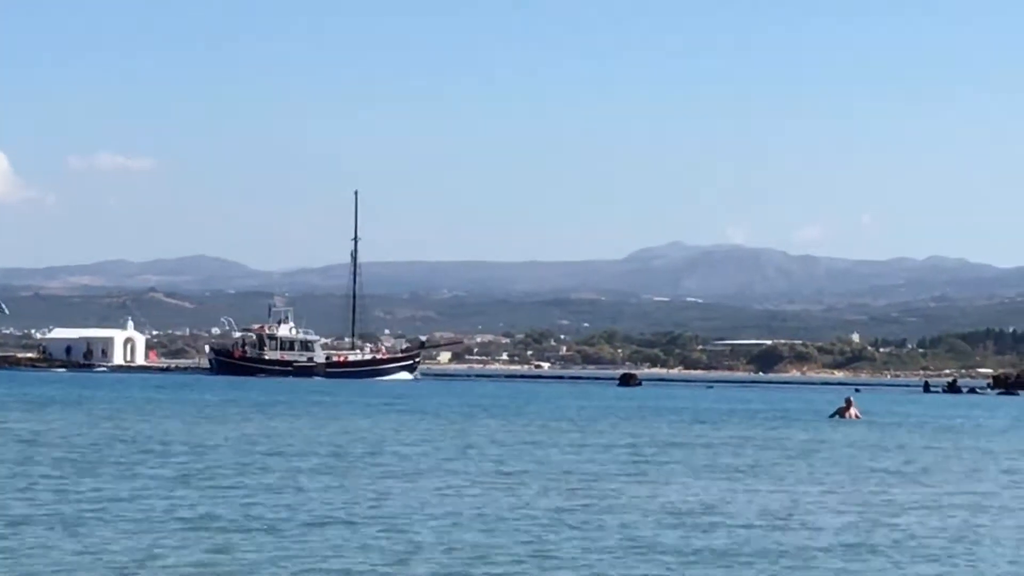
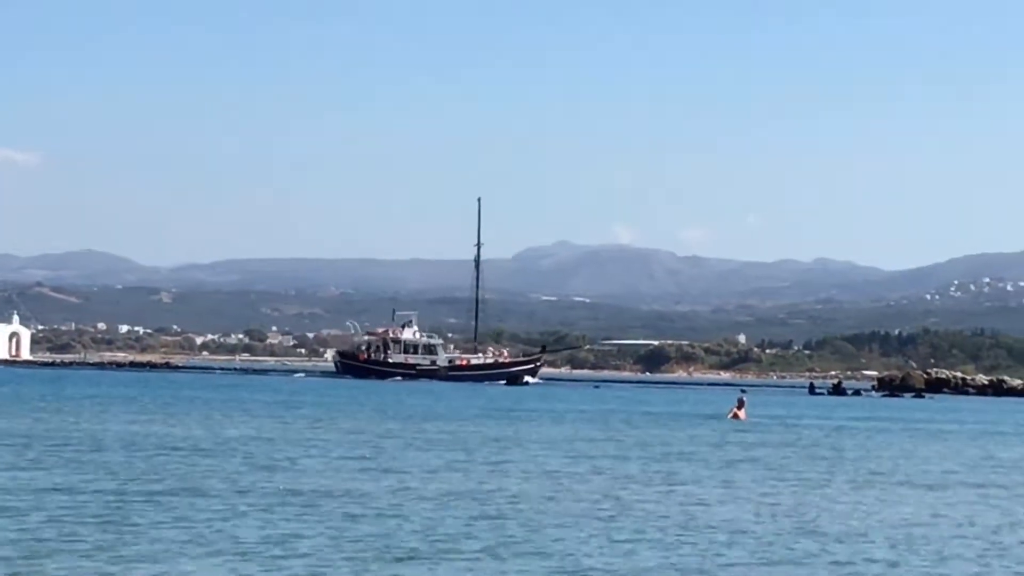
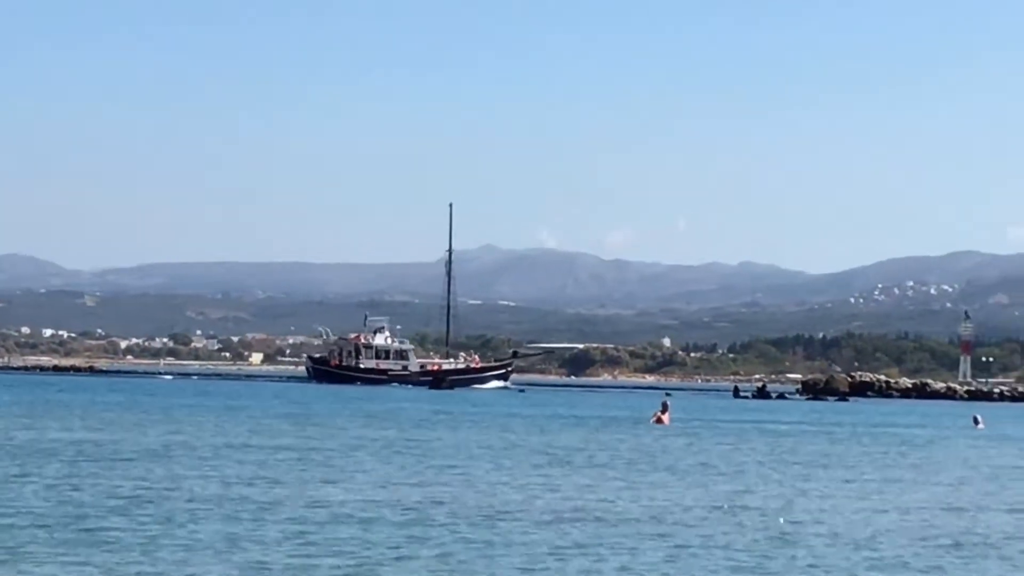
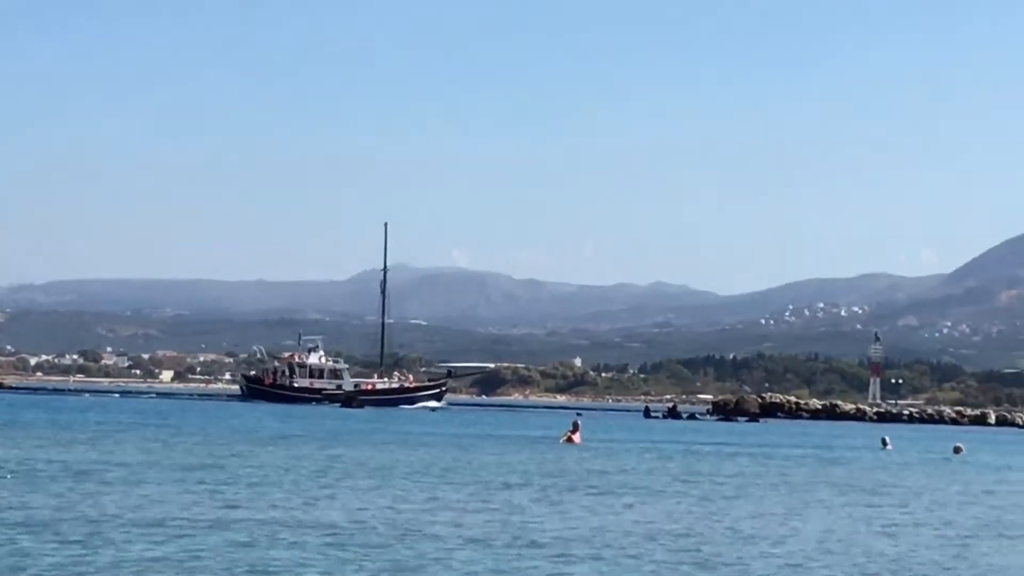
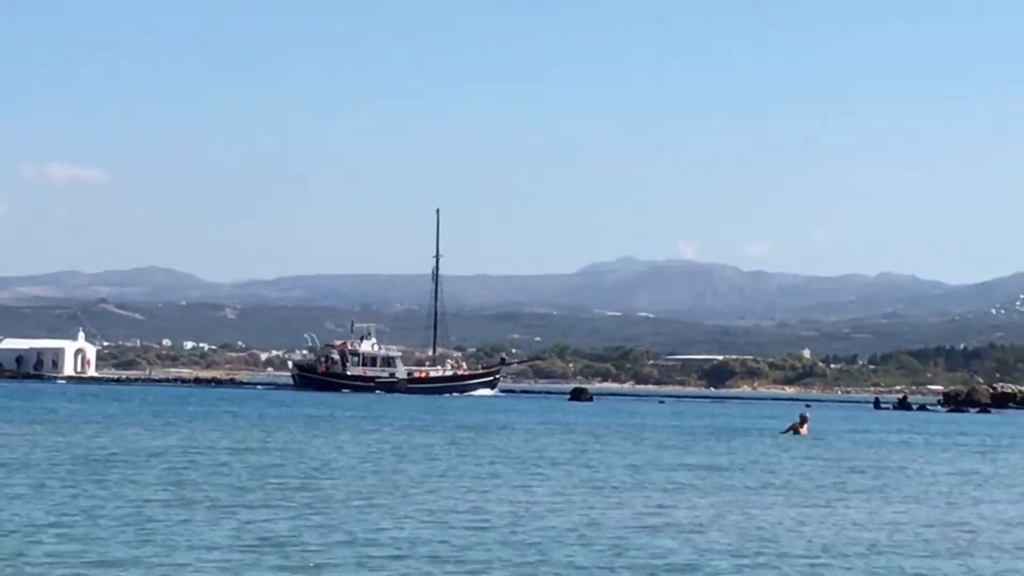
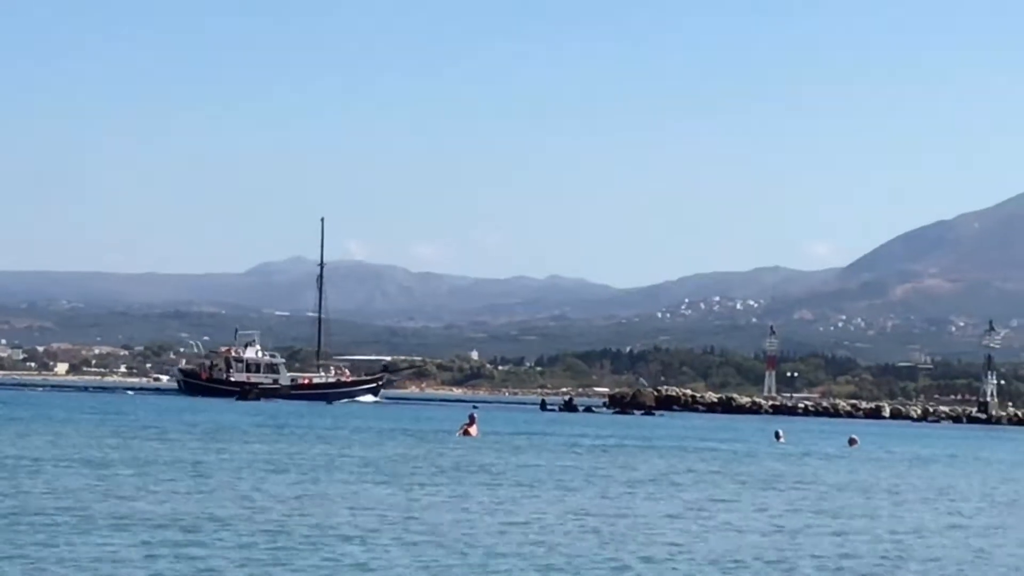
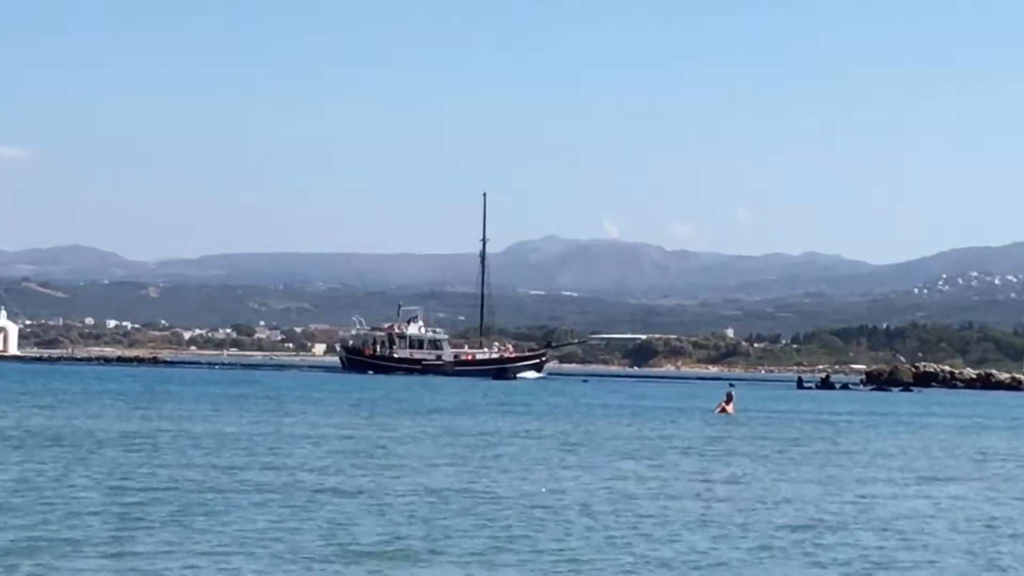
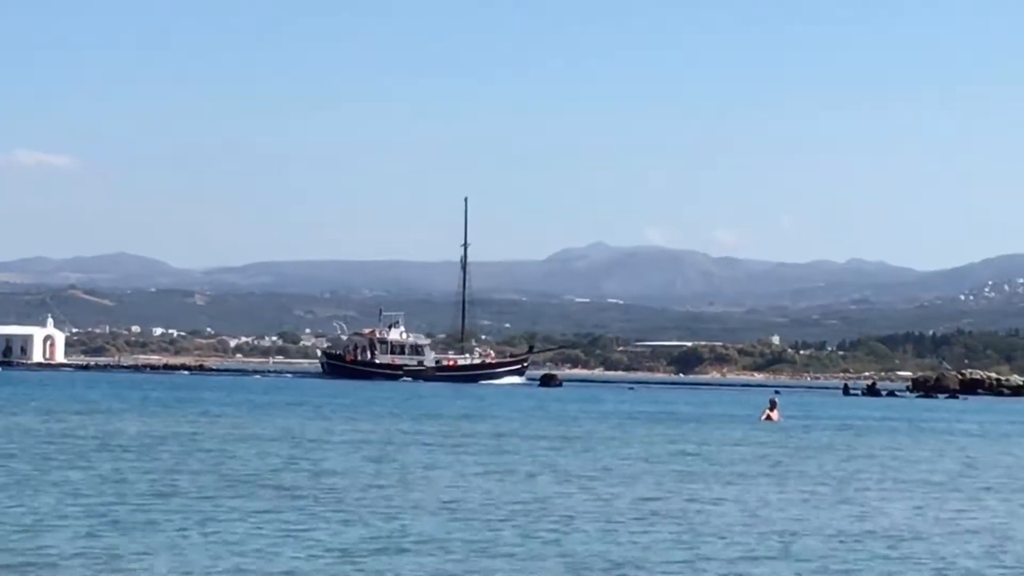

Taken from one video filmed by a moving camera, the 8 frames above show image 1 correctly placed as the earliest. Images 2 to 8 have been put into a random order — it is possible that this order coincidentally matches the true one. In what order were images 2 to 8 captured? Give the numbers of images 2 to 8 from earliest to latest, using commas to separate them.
5, 8, 2, 7, 3, 4, 6
